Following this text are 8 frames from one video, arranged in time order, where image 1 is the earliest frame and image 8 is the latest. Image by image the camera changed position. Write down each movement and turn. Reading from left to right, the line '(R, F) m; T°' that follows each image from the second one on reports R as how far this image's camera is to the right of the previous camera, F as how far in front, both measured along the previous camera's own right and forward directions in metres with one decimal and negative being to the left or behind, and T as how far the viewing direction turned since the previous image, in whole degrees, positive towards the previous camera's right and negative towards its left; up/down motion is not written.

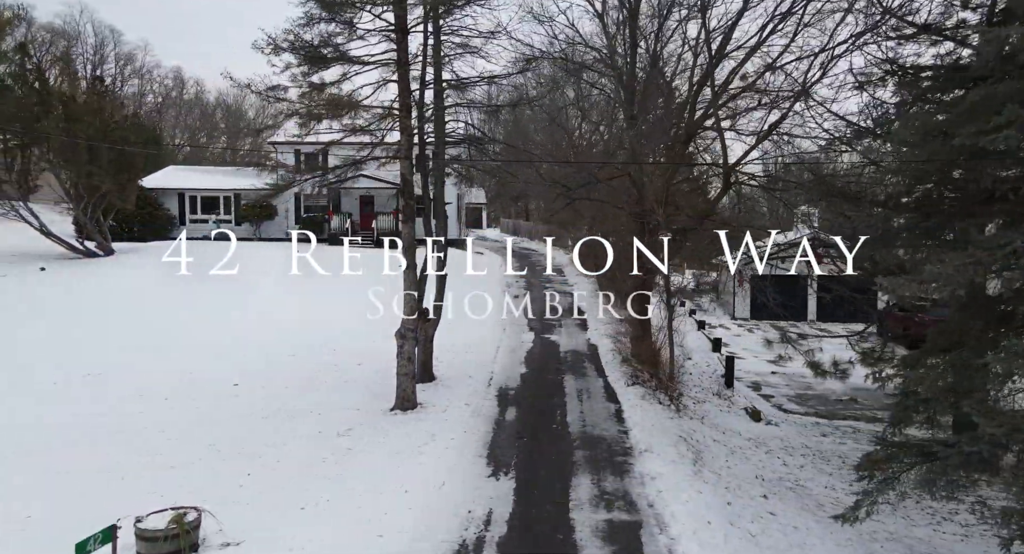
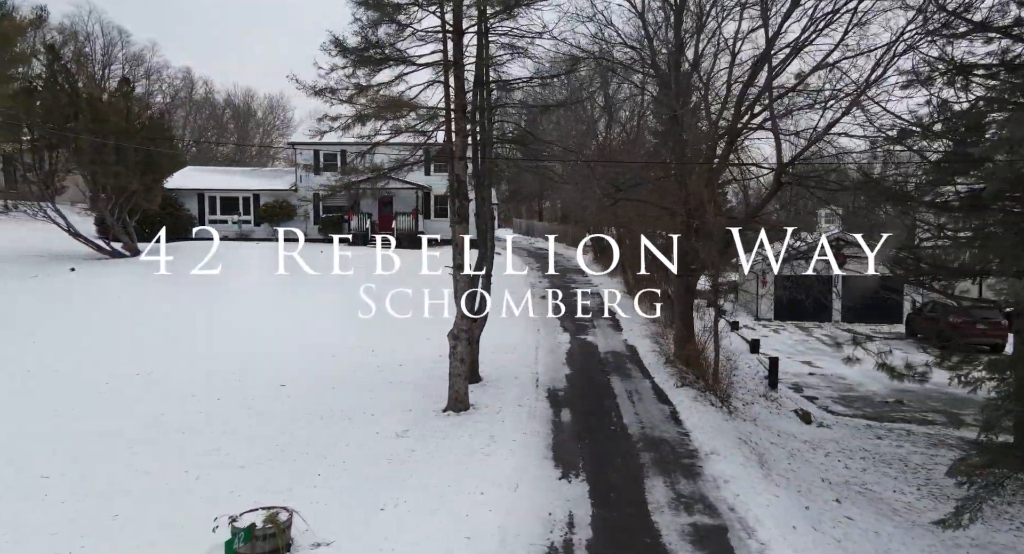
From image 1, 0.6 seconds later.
(-0.6, 0.0) m; -1°
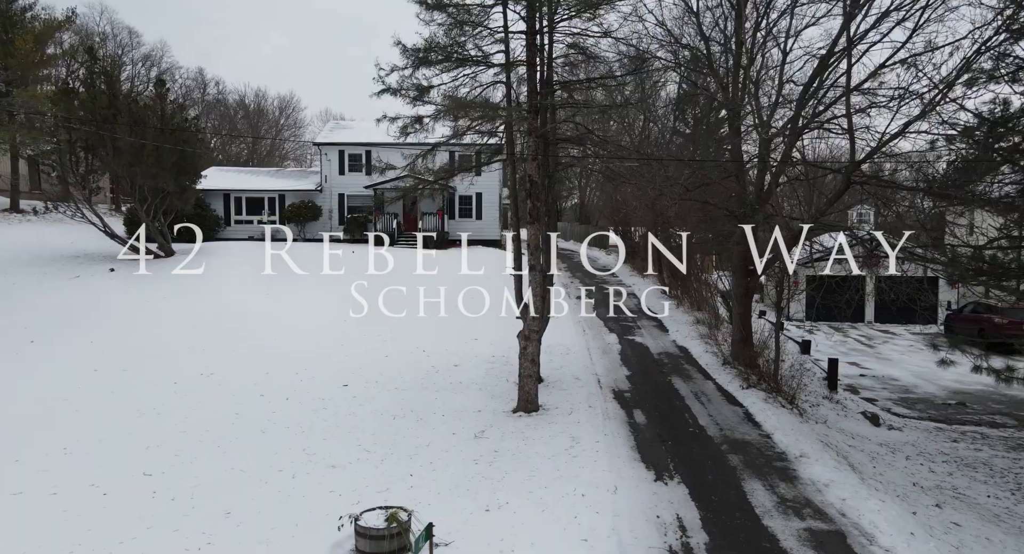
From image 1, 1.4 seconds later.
(-0.7, 0.0) m; -1°
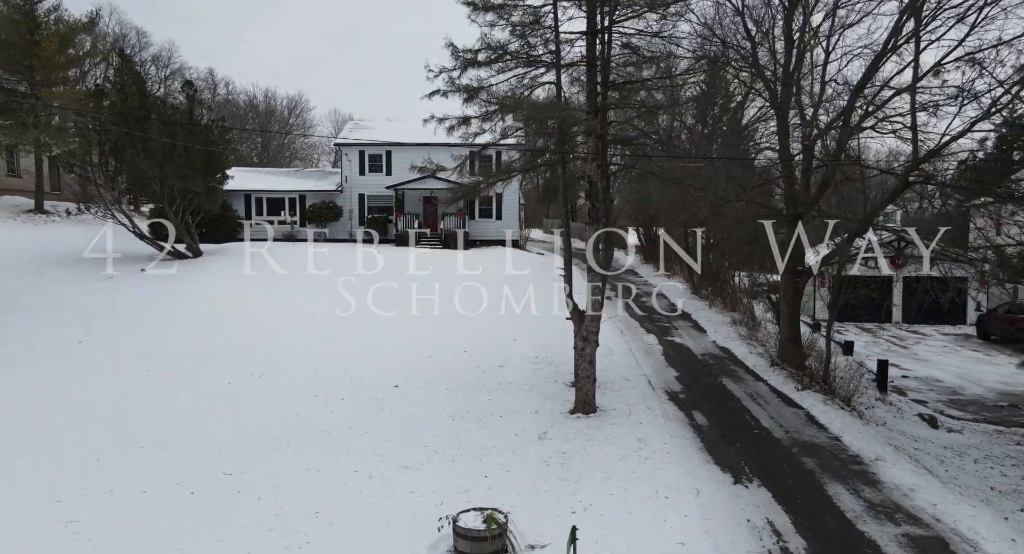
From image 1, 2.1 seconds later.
(-0.6, 0.0) m; -1°
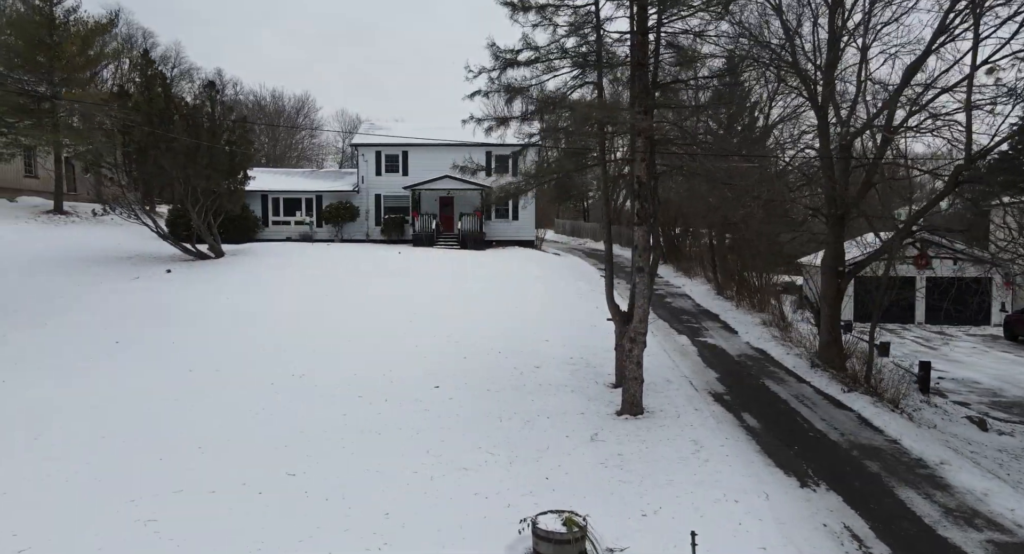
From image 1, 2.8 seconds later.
(-0.5, 0.0) m; -1°
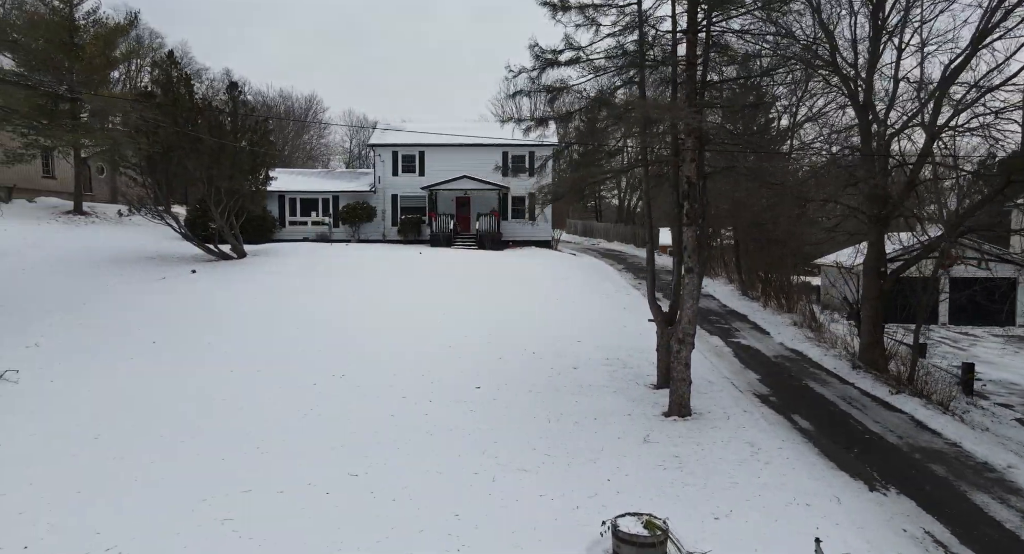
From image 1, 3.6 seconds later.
(-0.5, 0.0) m; -1°
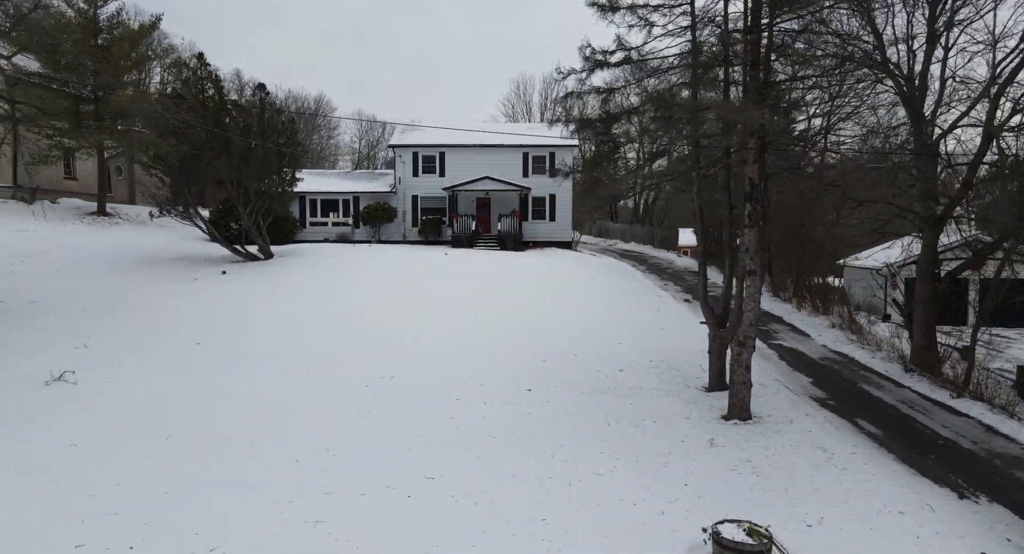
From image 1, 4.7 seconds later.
(-0.6, 0.0) m; -1°
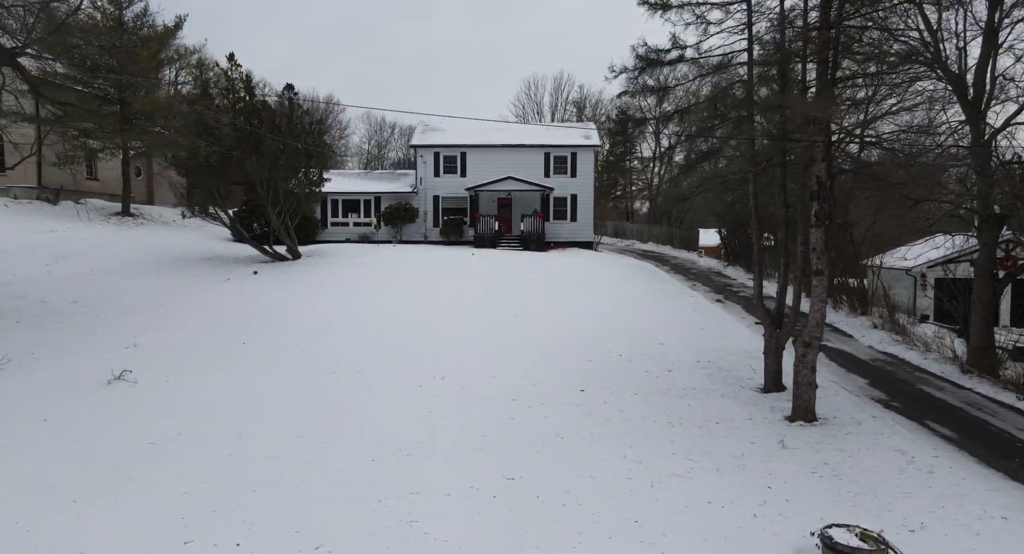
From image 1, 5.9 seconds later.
(-0.7, 0.0) m; -1°
